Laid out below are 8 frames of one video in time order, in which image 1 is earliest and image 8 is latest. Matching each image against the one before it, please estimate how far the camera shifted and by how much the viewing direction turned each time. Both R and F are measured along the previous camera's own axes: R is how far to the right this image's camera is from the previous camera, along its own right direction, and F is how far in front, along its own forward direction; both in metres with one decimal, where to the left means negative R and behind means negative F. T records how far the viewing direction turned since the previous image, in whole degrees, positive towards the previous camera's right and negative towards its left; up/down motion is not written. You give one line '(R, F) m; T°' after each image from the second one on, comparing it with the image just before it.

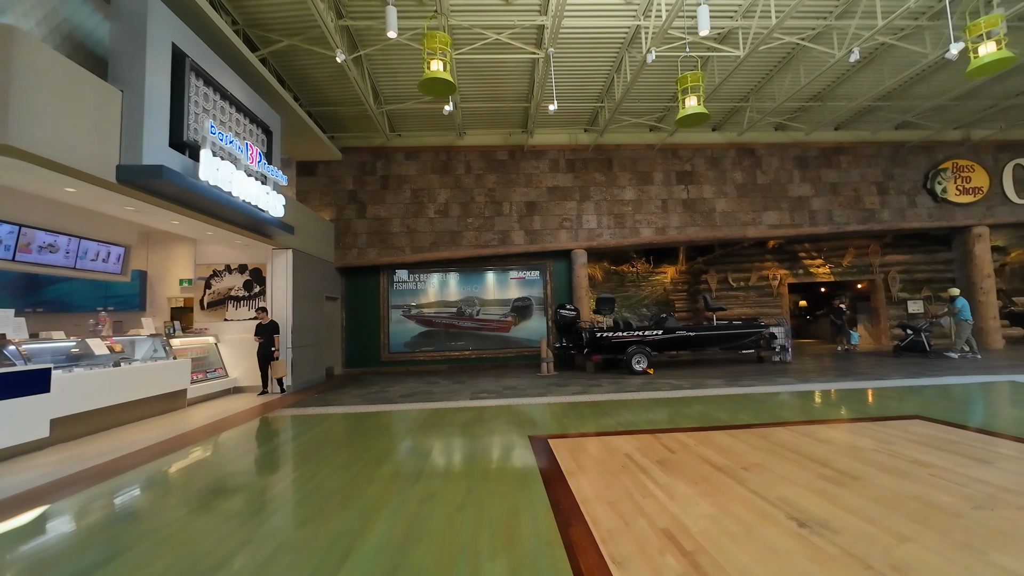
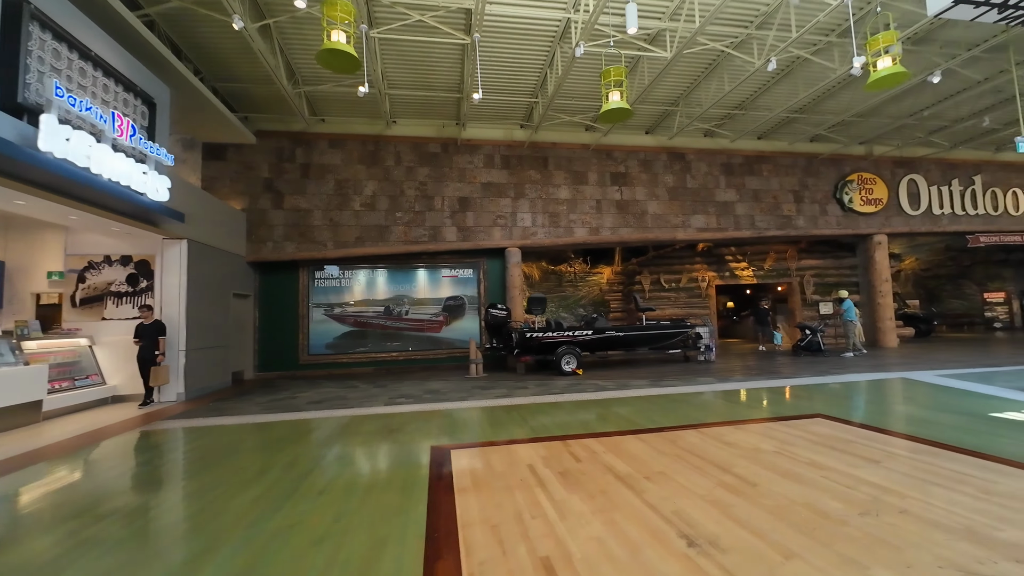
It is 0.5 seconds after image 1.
(+0.4, +0.3) m; +7°
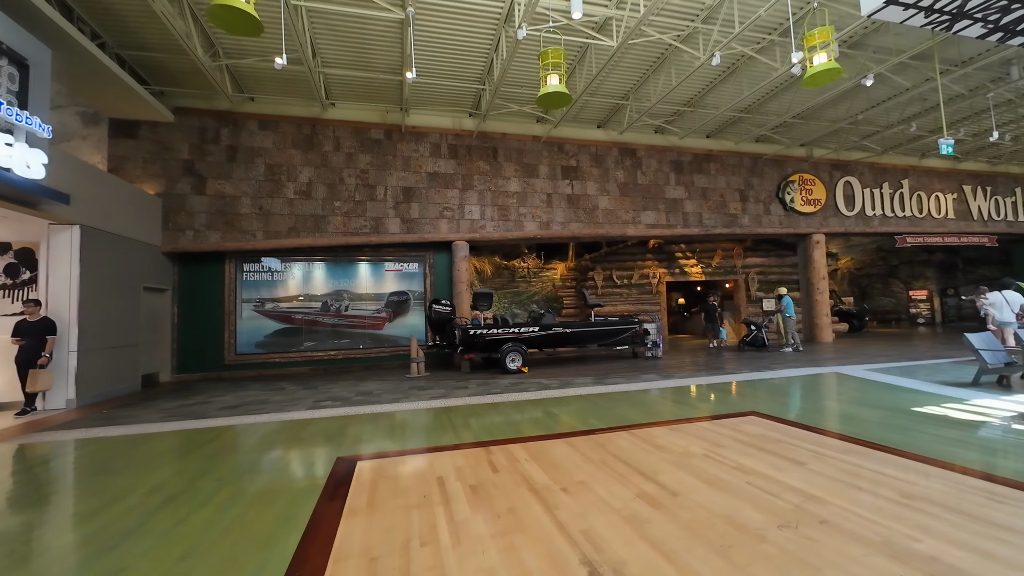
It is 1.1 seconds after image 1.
(+0.3, +0.3) m; +5°
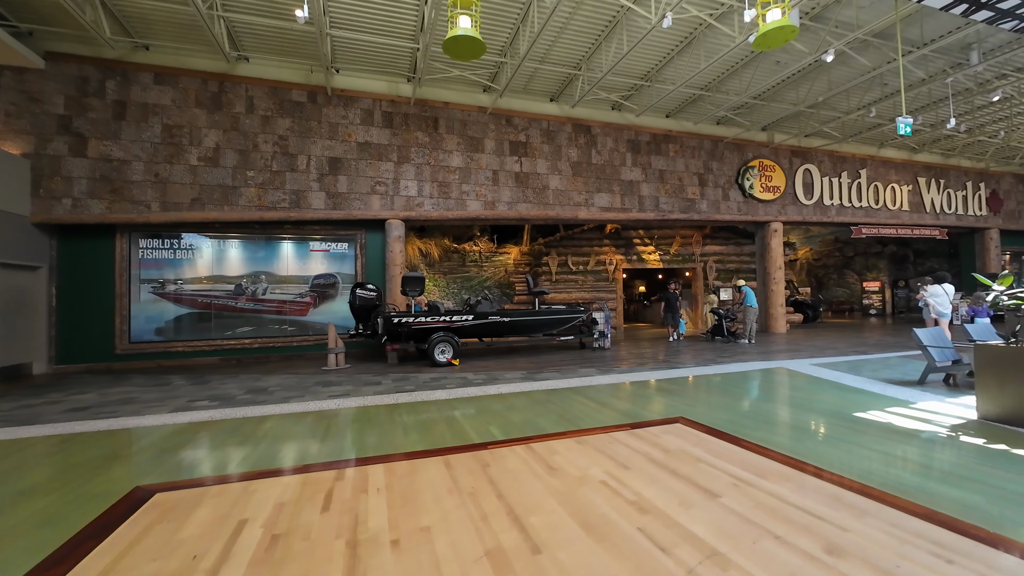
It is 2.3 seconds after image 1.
(+0.7, +0.7) m; +3°
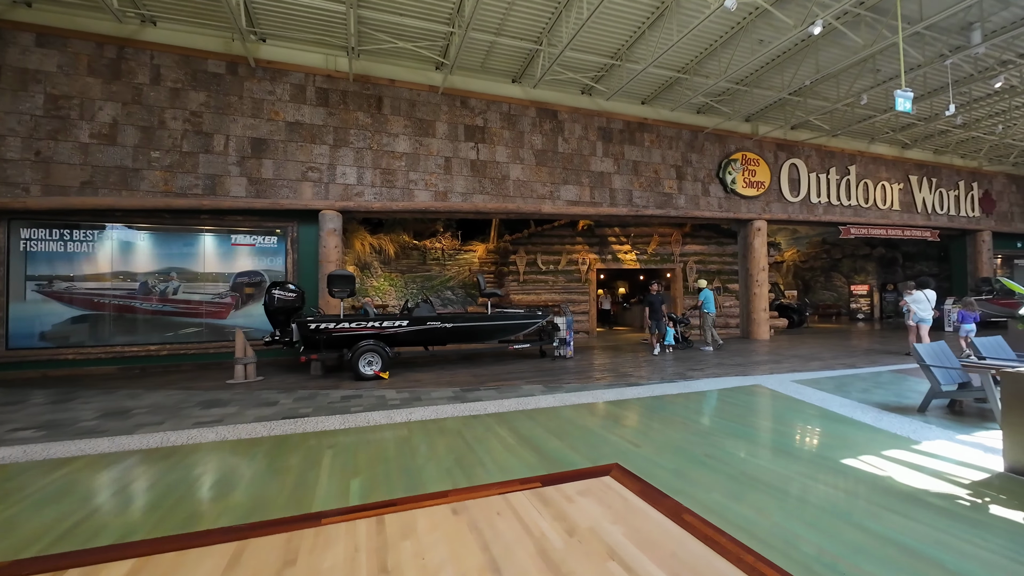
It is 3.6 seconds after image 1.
(+0.7, +0.9) m; +1°
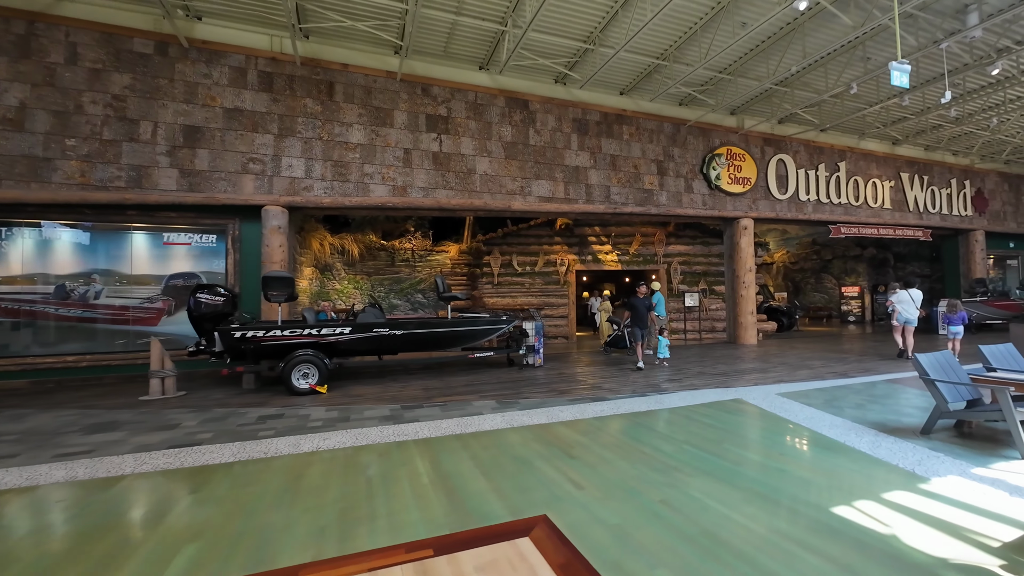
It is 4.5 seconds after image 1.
(+0.5, +0.6) m; +1°
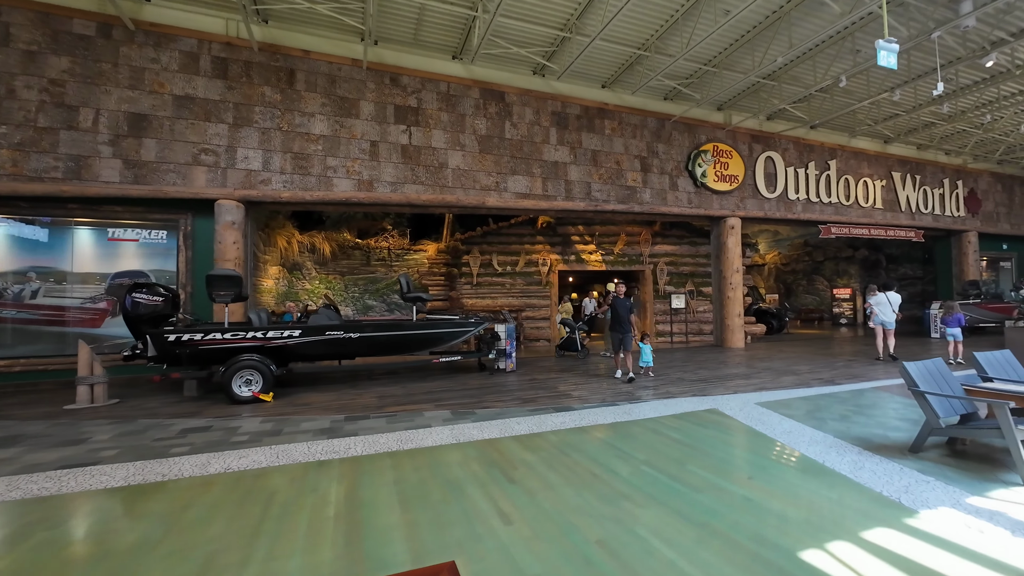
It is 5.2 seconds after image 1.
(+0.4, +0.4) m; 0°
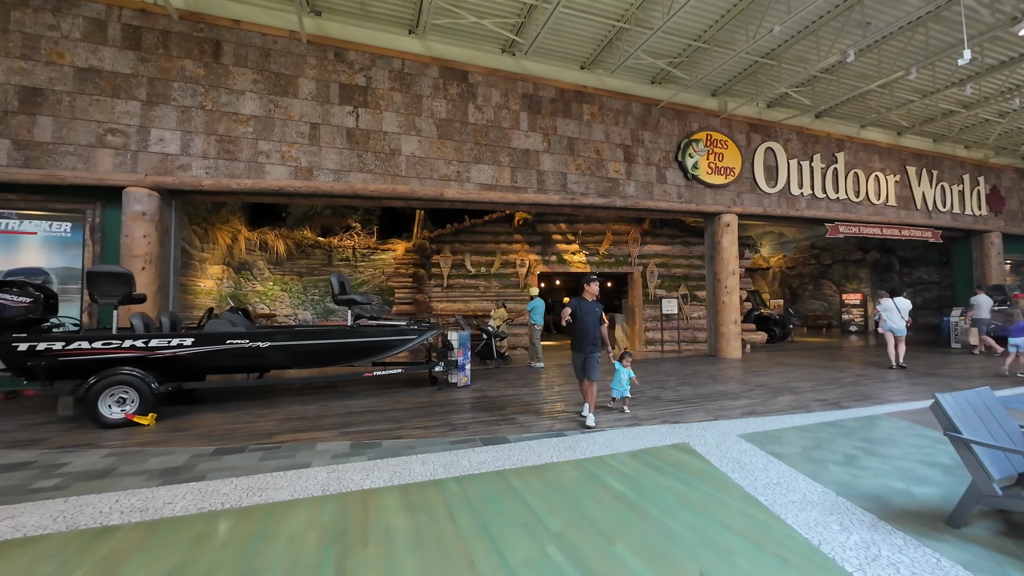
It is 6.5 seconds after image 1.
(+0.7, +0.8) m; -1°
